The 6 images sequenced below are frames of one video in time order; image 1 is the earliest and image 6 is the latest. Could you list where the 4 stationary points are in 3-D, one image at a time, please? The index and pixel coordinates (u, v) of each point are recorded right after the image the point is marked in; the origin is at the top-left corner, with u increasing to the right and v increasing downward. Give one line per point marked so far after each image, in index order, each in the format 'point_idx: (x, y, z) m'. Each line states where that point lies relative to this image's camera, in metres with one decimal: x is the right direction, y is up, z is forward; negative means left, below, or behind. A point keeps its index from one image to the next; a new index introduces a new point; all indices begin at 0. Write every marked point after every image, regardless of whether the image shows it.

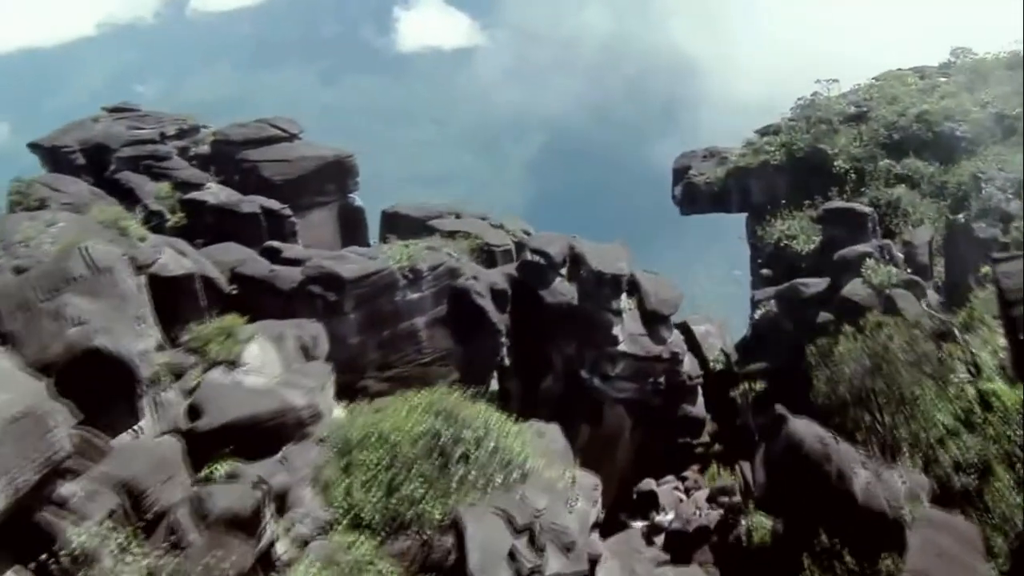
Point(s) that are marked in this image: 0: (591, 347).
0: (+0.9, -0.7, +14.6) m
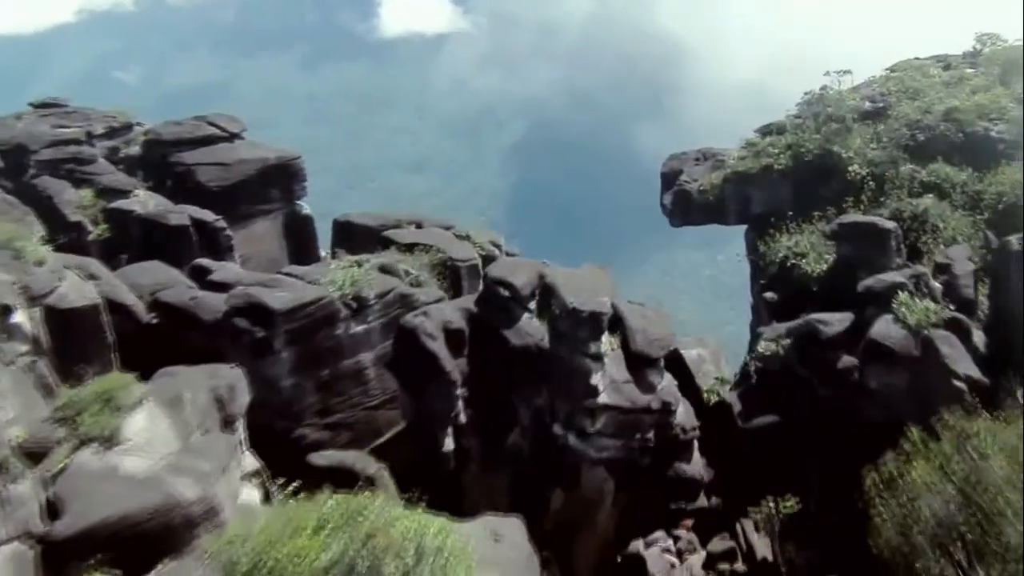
0: (+0.5, -1.1, +12.1) m
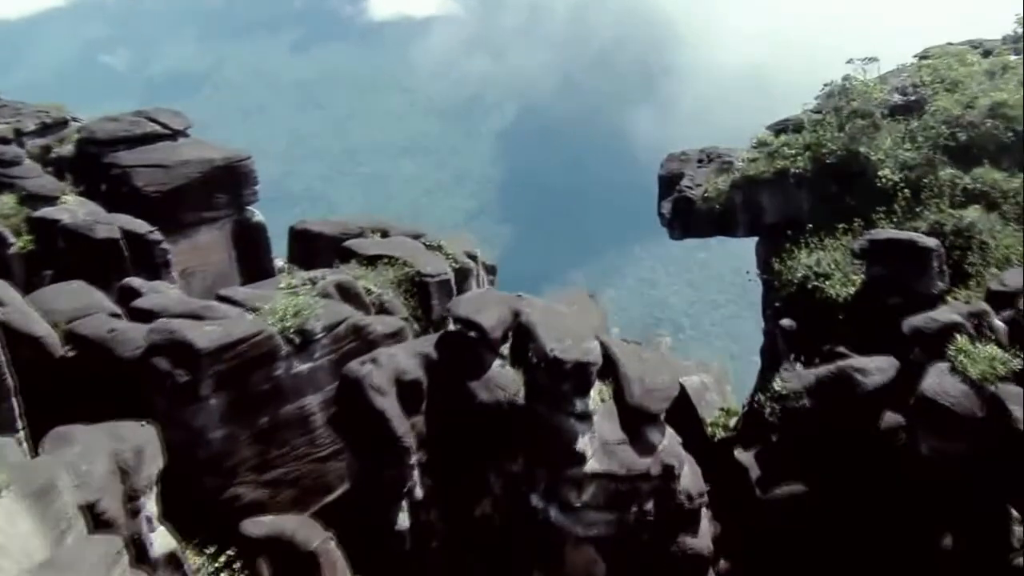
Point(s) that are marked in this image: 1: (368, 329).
0: (+0.3, -1.4, +9.9) m
1: (-1.5, -0.4, +12.8) m
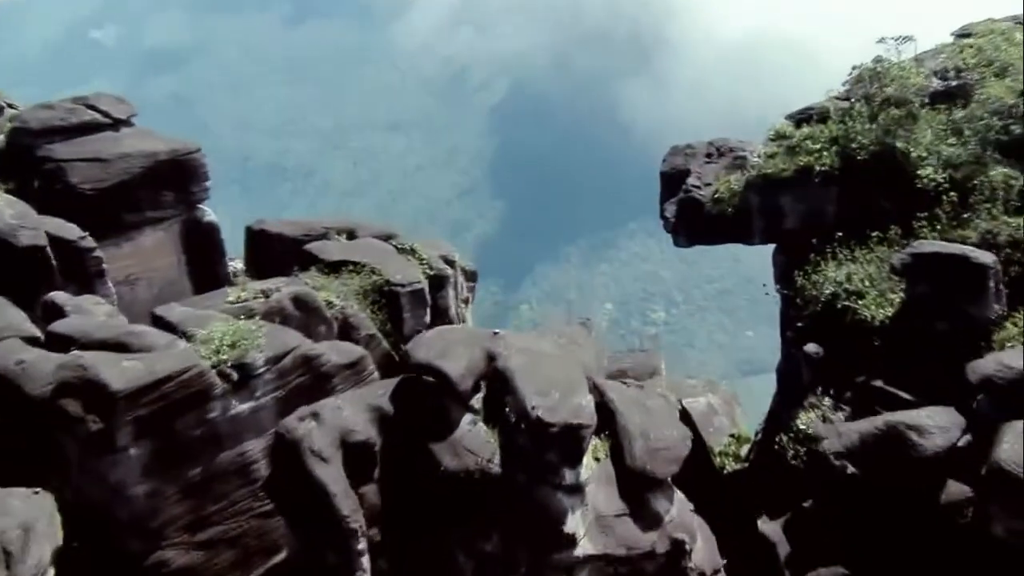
0: (+0.1, -1.7, +8.1) m
1: (-1.7, -0.6, +10.8) m
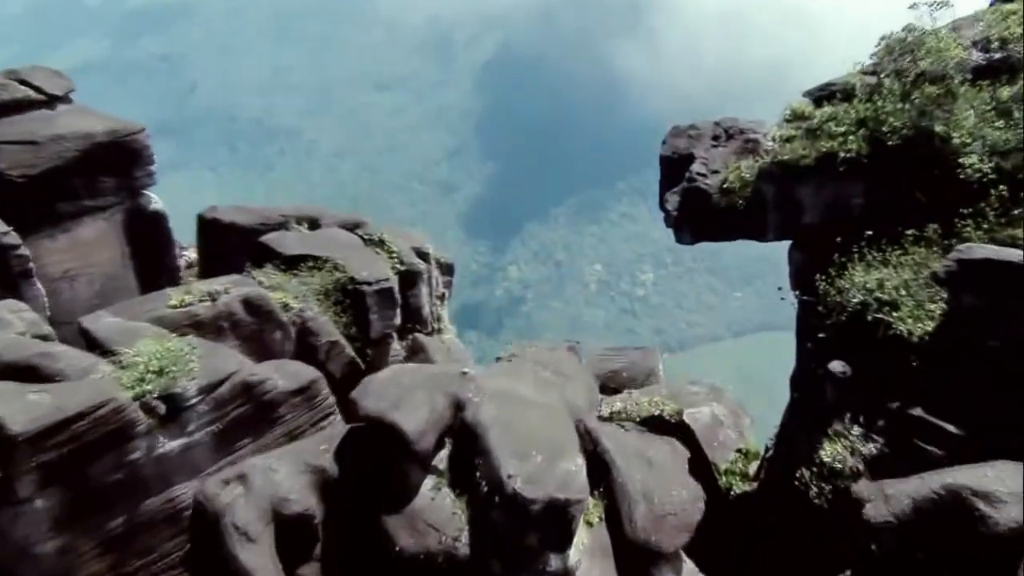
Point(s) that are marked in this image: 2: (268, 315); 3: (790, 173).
0: (-0.1, -1.8, +6.5) m
1: (-1.9, -0.7, +9.3) m
2: (-2.3, -0.3, +11.9) m
3: (+2.3, +1.0, +10.6) m
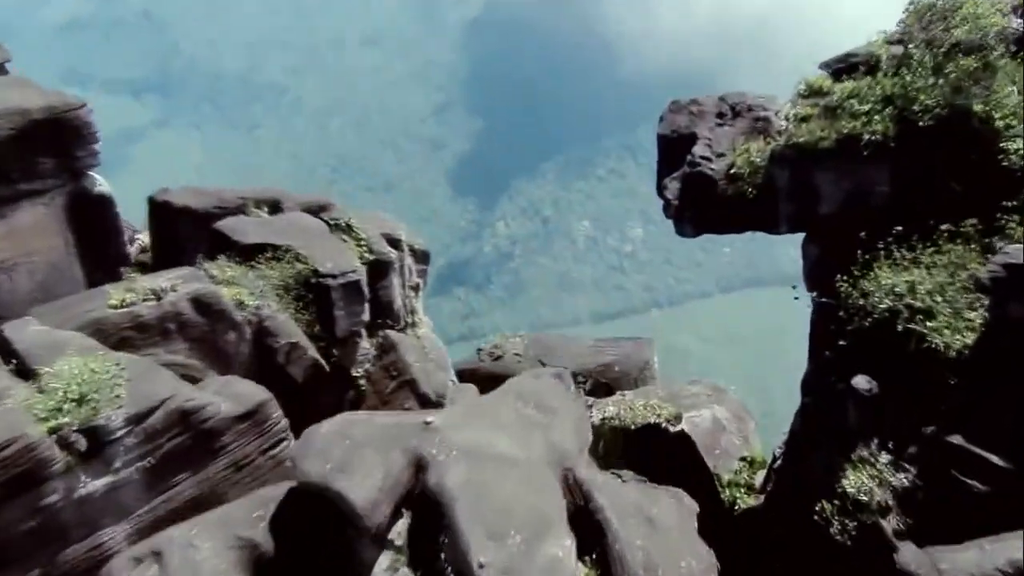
0: (-0.2, -2.0, +5.4) m
1: (-2.0, -0.8, +8.1) m
2: (-2.5, -0.2, +10.6) m
3: (+2.2, +1.0, +9.3) m
